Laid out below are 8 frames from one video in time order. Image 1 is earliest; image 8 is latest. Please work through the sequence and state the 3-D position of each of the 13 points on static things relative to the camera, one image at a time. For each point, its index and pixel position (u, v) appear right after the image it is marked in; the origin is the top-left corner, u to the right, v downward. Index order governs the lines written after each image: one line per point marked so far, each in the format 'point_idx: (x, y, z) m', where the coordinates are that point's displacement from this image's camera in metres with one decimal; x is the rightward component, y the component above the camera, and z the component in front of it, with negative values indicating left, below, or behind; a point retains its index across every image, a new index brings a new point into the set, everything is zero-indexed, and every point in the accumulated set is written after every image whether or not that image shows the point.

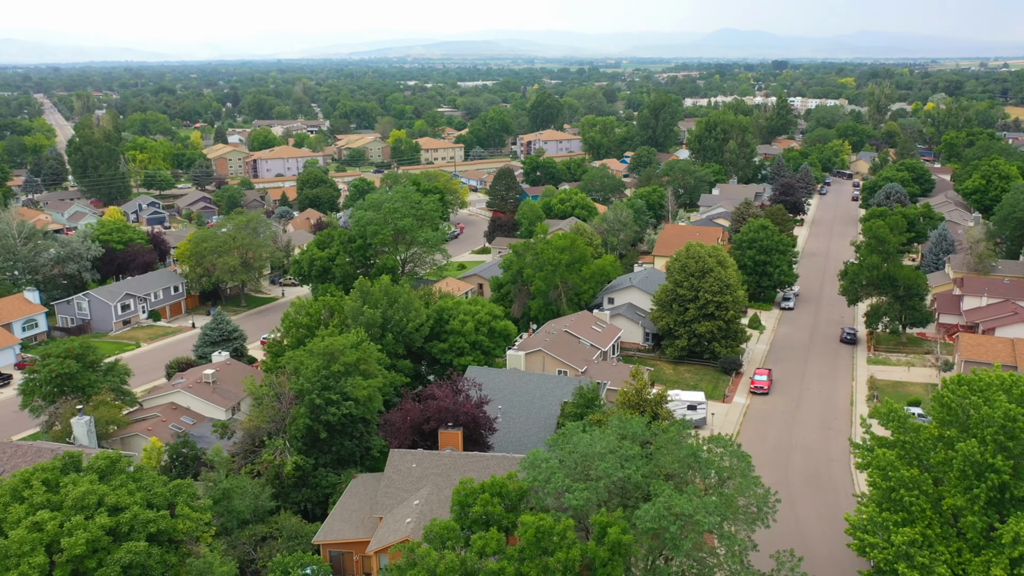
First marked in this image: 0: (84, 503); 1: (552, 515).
0: (-7.6, -3.8, +14.5) m
1: (+0.6, -3.8, +13.6) m
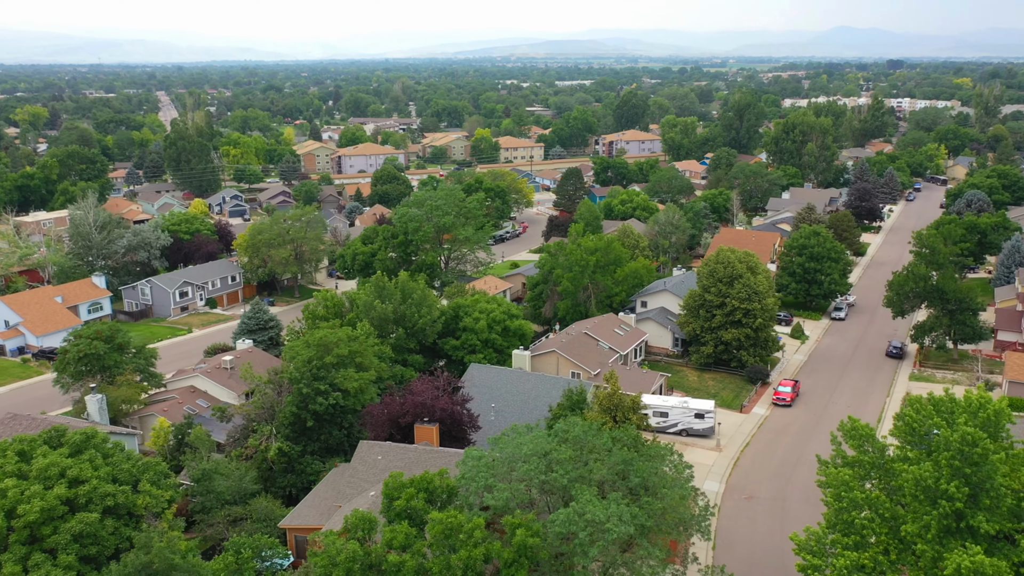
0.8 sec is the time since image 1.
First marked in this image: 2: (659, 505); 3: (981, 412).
0: (-8.9, -3.6, +15.6) m
1: (-0.8, -3.8, +13.7) m
2: (+2.4, -3.7, +14.0) m
3: (+8.4, -2.3, +14.9) m
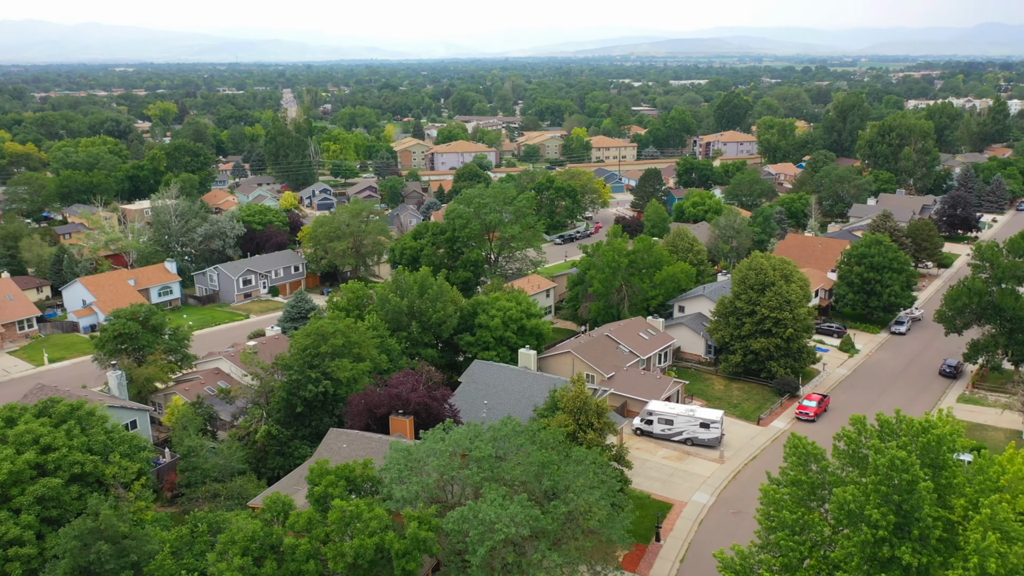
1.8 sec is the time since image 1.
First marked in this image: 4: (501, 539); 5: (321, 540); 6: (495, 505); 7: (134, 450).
0: (-10.2, -3.2, +17.0) m
1: (-2.5, -3.8, +14.1) m
2: (+0.8, -3.8, +13.9) m
3: (+6.9, -2.6, +13.9) m
4: (-0.2, -4.0, +13.0) m
5: (-3.2, -4.2, +13.5) m
6: (-0.3, -3.6, +13.7) m
7: (-8.6, -3.7, +18.5) m
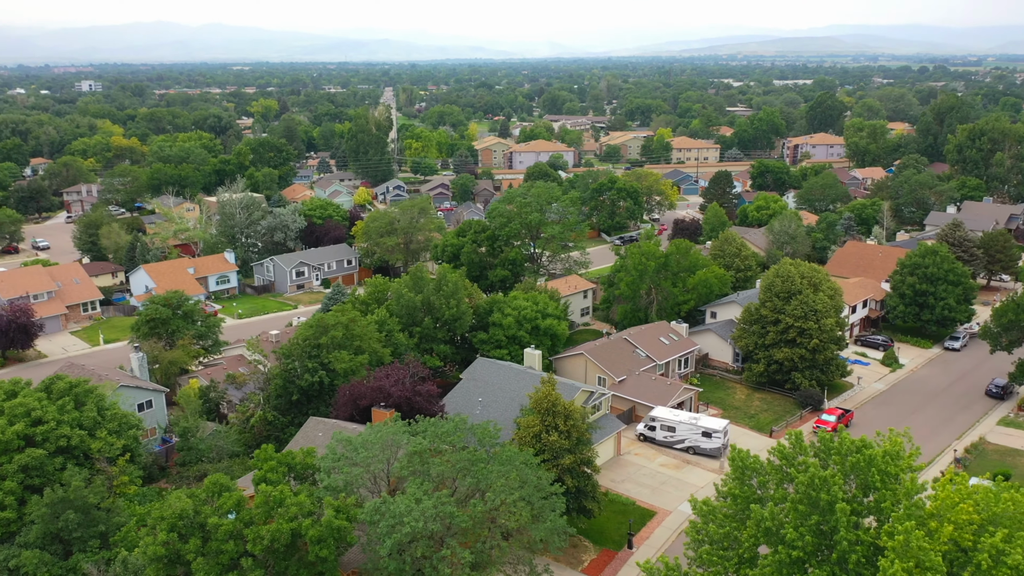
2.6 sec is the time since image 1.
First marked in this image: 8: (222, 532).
0: (-11.1, -2.8, +18.3) m
1: (-3.8, -3.6, +14.5) m
2: (-0.6, -3.7, +14.0) m
3: (+5.5, -2.8, +13.3) m
4: (-1.7, -3.9, +13.2) m
5: (-4.6, -4.0, +14.0) m
6: (-1.7, -3.6, +13.9) m
7: (-9.3, -3.3, +19.7) m
8: (-4.9, -4.1, +13.7) m
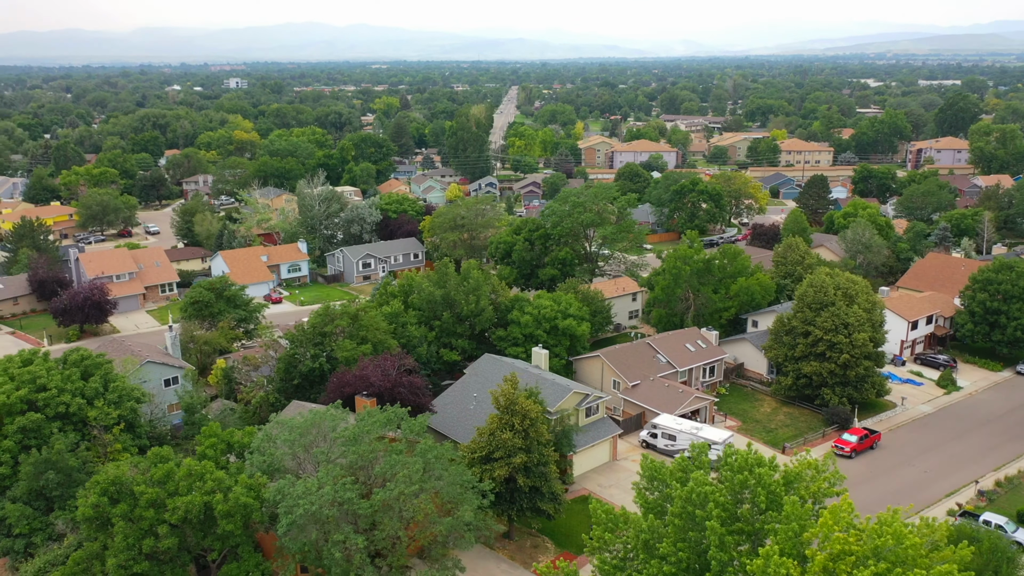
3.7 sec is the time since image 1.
0: (-12.0, -2.3, +20.1) m
1: (-5.4, -3.4, +15.3) m
2: (-2.3, -3.6, +14.3) m
3: (+3.6, -2.9, +12.7) m
4: (-3.6, -3.8, +13.7) m
5: (-6.3, -3.7, +14.9) m
6: (-3.5, -3.4, +14.4) m
7: (-10.1, -2.9, +21.2) m
8: (-6.6, -3.8, +14.7) m
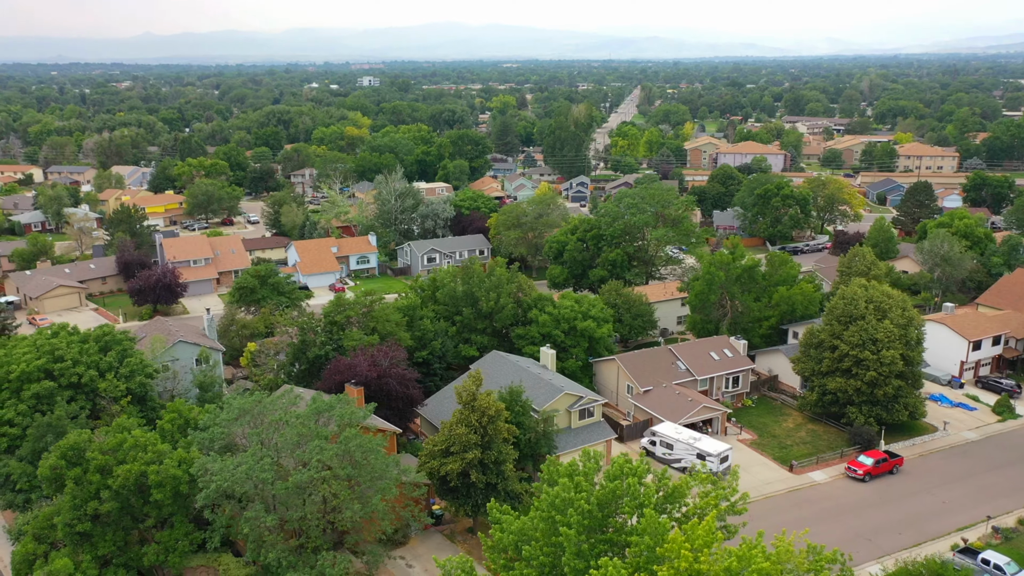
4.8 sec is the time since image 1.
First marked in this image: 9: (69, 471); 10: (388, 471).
0: (-12.6, -1.7, +22.1) m
1: (-6.9, -3.1, +16.4) m
2: (-3.9, -3.5, +14.9) m
3: (+1.7, -3.0, +12.4) m
4: (-5.3, -3.5, +14.5) m
5: (-7.8, -3.4, +16.1) m
6: (-5.1, -3.2, +15.1) m
7: (-10.6, -2.4, +22.9) m
8: (-8.1, -3.4, +15.9) m
9: (-8.7, -3.6, +16.1) m
10: (-2.5, -3.6, +16.4) m
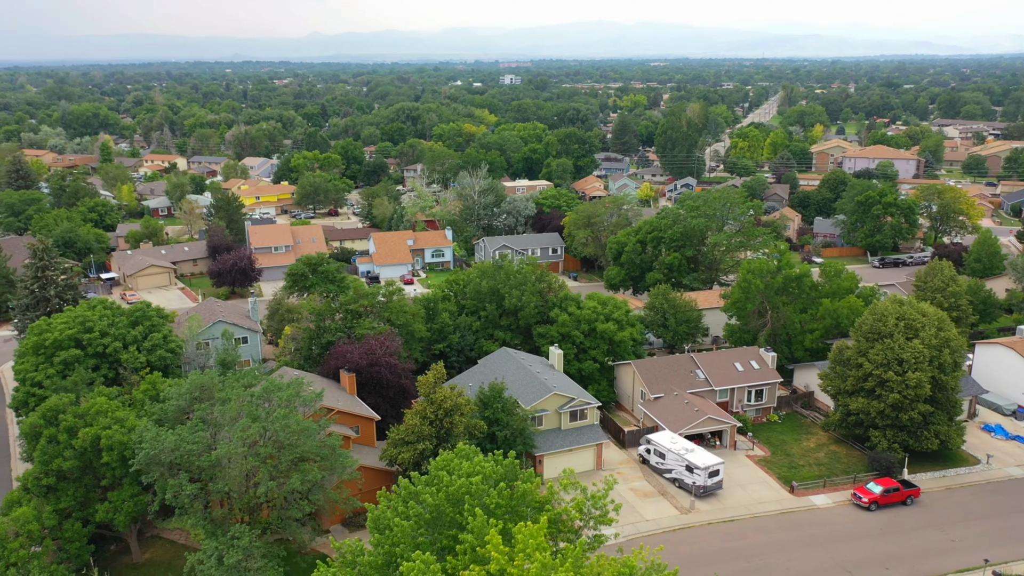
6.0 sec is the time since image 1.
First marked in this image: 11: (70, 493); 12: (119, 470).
0: (-12.9, -1.0, +24.4) m
1: (-8.3, -2.7, +17.7) m
2: (-5.7, -3.2, +15.8) m
3: (-0.5, -2.9, +12.4) m
4: (-7.1, -3.2, +15.6) m
5: (-9.2, -2.9, +17.6) m
6: (-6.7, -2.9, +16.2) m
7: (-10.8, -1.8, +24.8) m
8: (-9.6, -2.9, +17.5) m
9: (-10.1, -3.1, +17.8) m
10: (-4.0, -3.4, +17.0) m
11: (-9.3, -4.3, +17.2) m
12: (-8.1, -3.7, +16.8) m
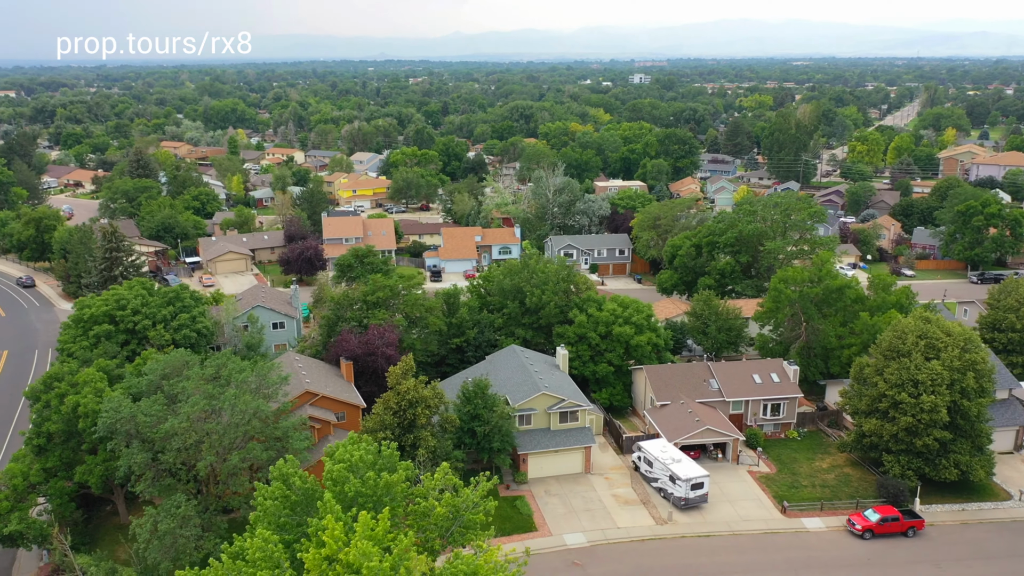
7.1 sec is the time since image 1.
0: (-12.8, -0.4, +26.4) m
1: (-9.3, -2.2, +19.2) m
2: (-7.1, -2.8, +16.8) m
3: (-2.5, -2.8, +12.7) m
4: (-8.5, -2.8, +16.9) m
5: (-10.3, -2.4, +19.2) m
6: (-8.1, -2.5, +17.4) m
7: (-10.7, -1.3, +26.6) m
8: (-10.7, -2.4, +19.2) m
9: (-11.2, -2.6, +19.5) m
10: (-5.2, -3.2, +17.8) m
11: (-10.5, -3.8, +18.8) m
12: (-9.3, -3.3, +18.3) m
